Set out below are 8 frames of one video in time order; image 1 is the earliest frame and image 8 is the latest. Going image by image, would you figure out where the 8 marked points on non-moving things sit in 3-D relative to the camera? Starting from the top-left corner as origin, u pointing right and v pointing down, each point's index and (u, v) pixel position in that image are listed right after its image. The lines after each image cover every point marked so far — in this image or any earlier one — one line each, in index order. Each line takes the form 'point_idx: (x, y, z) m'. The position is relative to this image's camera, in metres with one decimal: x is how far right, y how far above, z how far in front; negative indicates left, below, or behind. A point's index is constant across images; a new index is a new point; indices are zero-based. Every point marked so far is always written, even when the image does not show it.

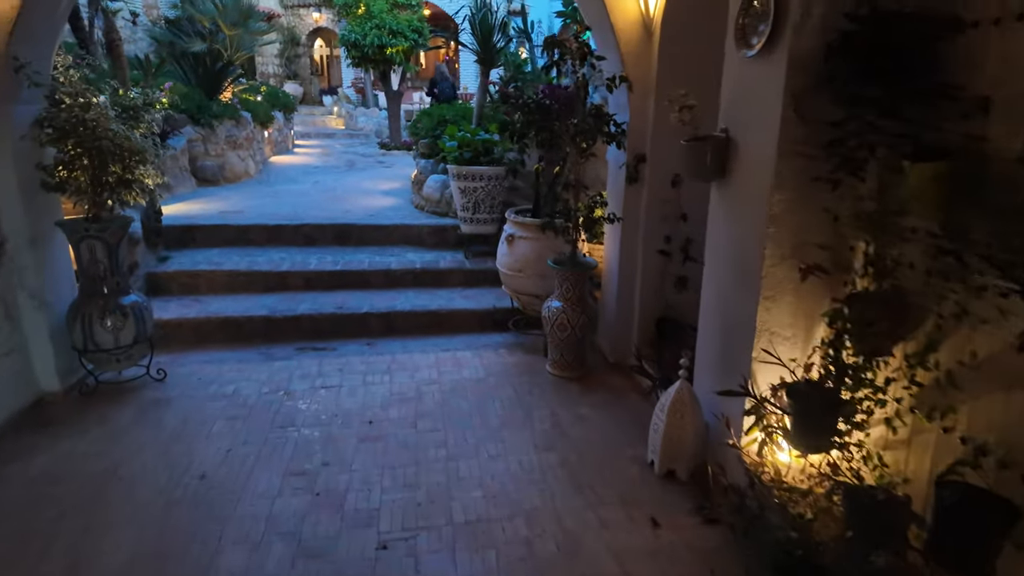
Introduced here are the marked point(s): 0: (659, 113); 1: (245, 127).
0: (+0.7, +0.8, +2.8) m
1: (-2.9, +1.7, +6.5) m
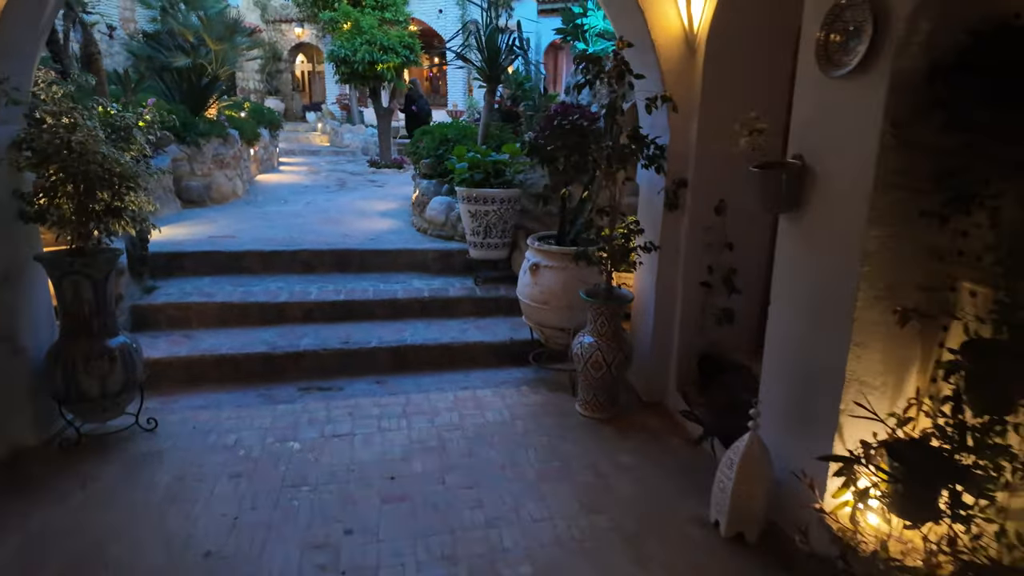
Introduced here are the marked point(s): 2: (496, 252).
0: (+0.8, +0.7, +2.6) m
1: (-2.9, +1.5, +6.2) m
2: (-0.1, +0.3, +4.2) m
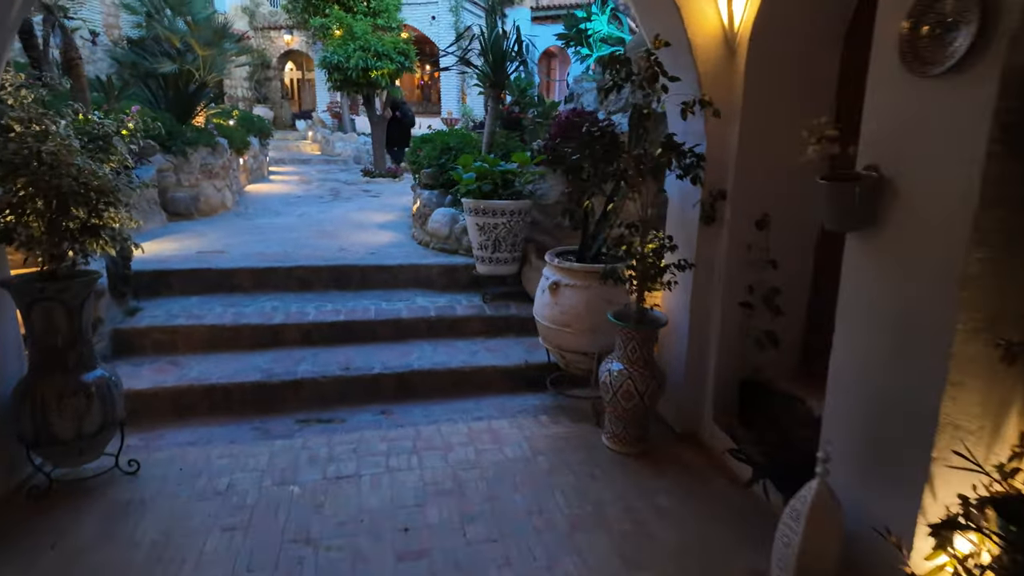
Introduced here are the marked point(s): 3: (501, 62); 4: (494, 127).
0: (+0.9, +0.6, +2.4) m
1: (-2.9, +1.3, +5.9) m
2: (0.0, +0.1, +4.0) m
3: (-0.1, +1.8, +4.6) m
4: (-0.1, +1.3, +4.7) m
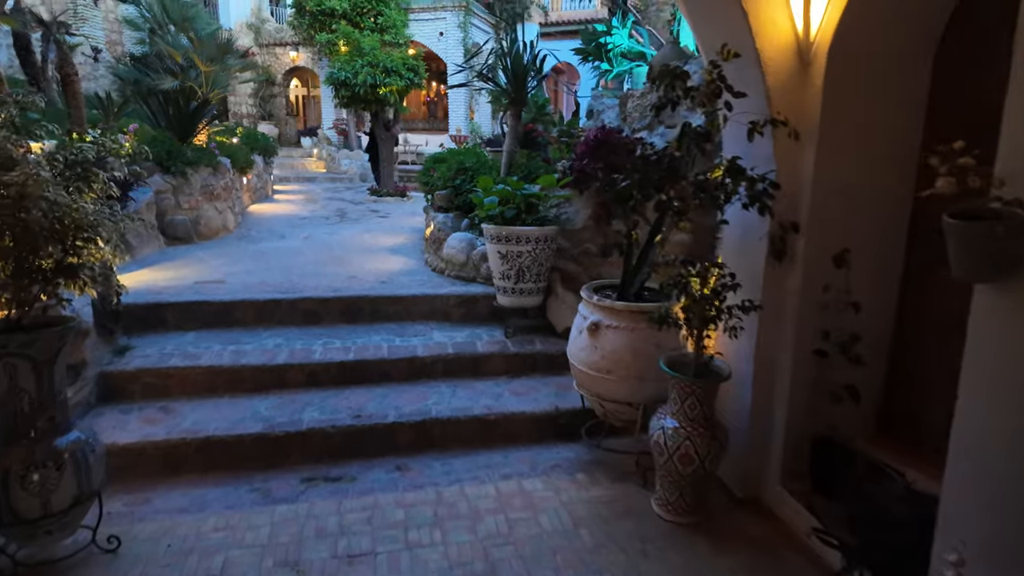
0: (+1.1, +0.4, +2.1) m
1: (-2.7, +1.0, +5.6) m
2: (+0.1, -0.1, +3.6) m
3: (+0.1, +1.5, +4.3) m
4: (0.0, +1.1, +4.4) m
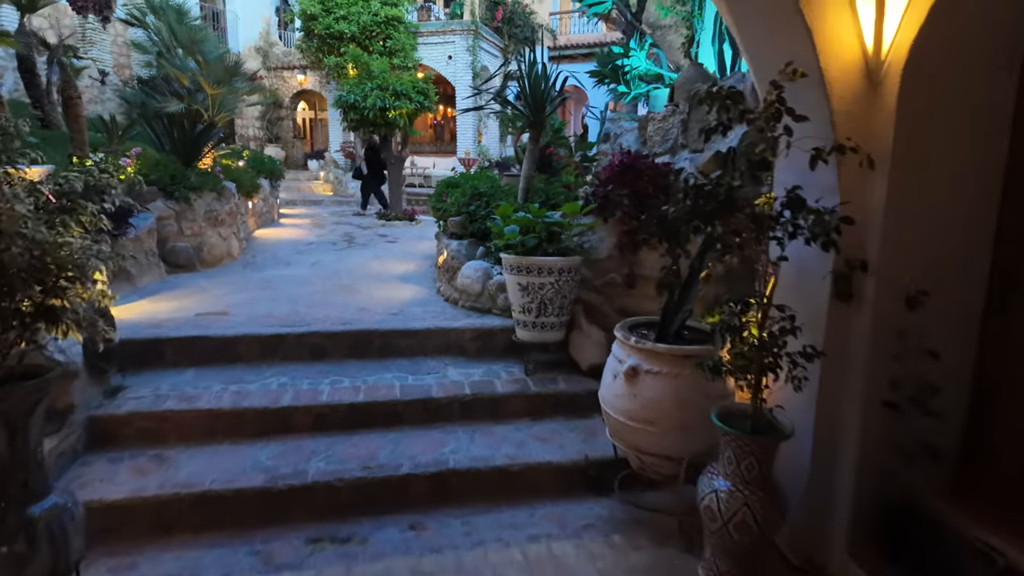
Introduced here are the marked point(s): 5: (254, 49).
0: (+1.2, +0.3, +1.8) m
1: (-2.6, +0.8, +5.4) m
2: (+0.2, -0.3, +3.4) m
3: (+0.2, +1.3, +4.2) m
4: (+0.1, +0.8, +4.2) m
5: (-6.4, +5.9, +14.8) m
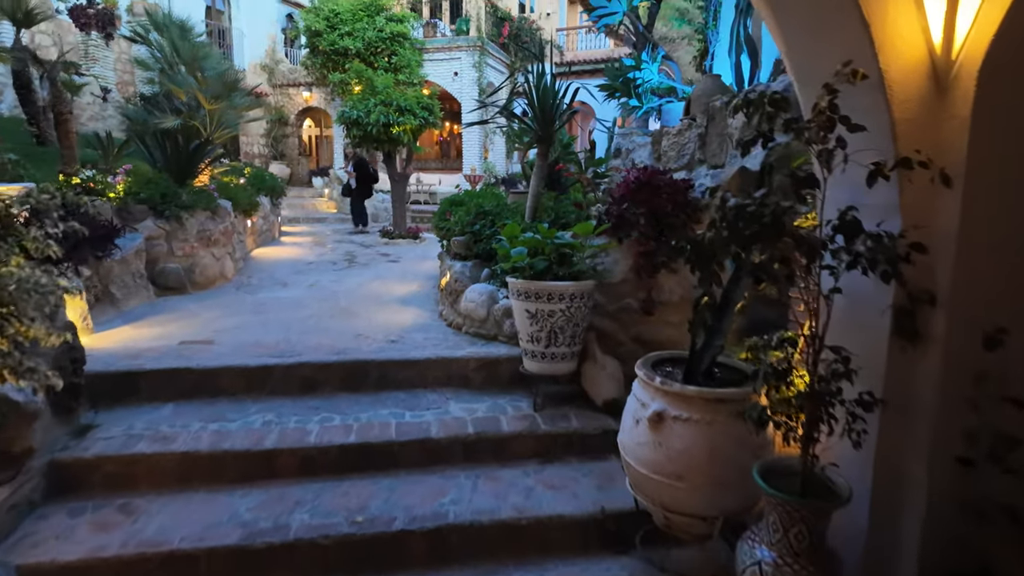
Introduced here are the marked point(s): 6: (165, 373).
0: (+1.2, +0.2, +1.6) m
1: (-2.5, +0.6, +5.2) m
2: (+0.3, -0.4, +3.1) m
3: (+0.3, +1.2, +3.9) m
4: (+0.2, +0.7, +4.0) m
5: (-6.3, +5.5, +14.8) m
6: (-1.8, -0.4, +3.0) m
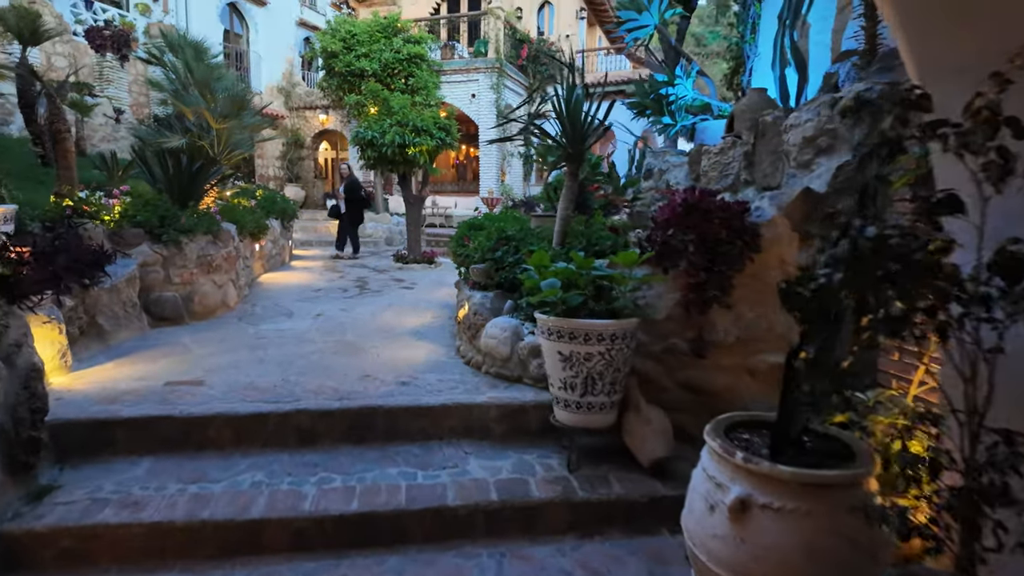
0: (+1.3, 0.0, +1.1) m
1: (-2.3, +0.4, +4.9) m
2: (+0.4, -0.6, +2.7) m
3: (+0.4, +0.9, +3.5) m
4: (+0.4, +0.5, +3.6) m
5: (-5.8, +4.9, +14.7) m
6: (-1.6, -0.6, +2.6) m
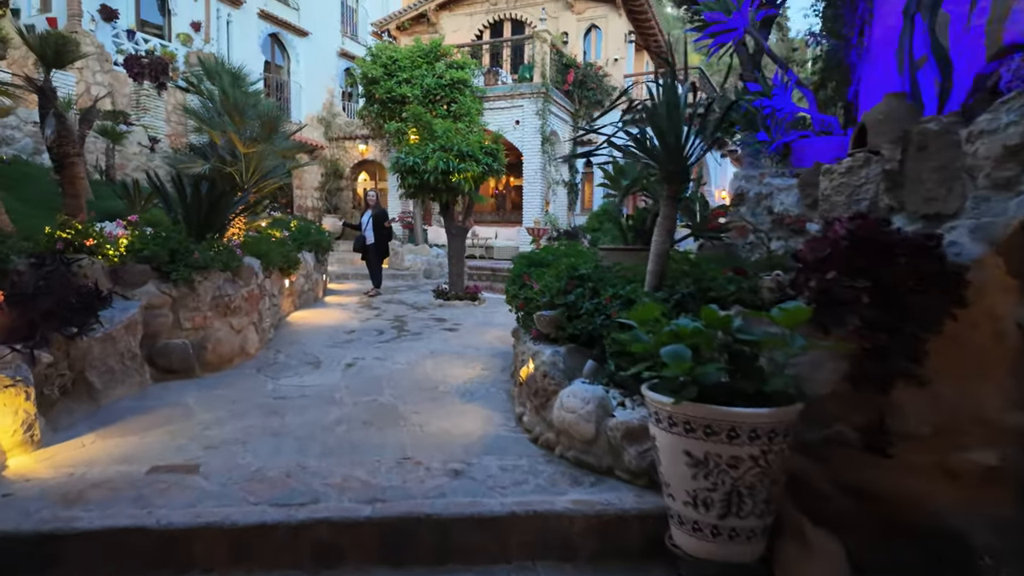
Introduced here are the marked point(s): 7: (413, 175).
0: (+1.5, -0.1, +0.3) m
1: (-1.9, 0.0, +4.2) m
2: (+0.7, -0.8, +1.9) m
3: (+0.8, +0.7, +2.8) m
4: (+0.7, +0.2, +2.8) m
5: (-4.8, +4.1, +14.5) m
6: (-1.3, -0.8, +1.9) m
7: (-1.2, +1.4, +7.4) m
